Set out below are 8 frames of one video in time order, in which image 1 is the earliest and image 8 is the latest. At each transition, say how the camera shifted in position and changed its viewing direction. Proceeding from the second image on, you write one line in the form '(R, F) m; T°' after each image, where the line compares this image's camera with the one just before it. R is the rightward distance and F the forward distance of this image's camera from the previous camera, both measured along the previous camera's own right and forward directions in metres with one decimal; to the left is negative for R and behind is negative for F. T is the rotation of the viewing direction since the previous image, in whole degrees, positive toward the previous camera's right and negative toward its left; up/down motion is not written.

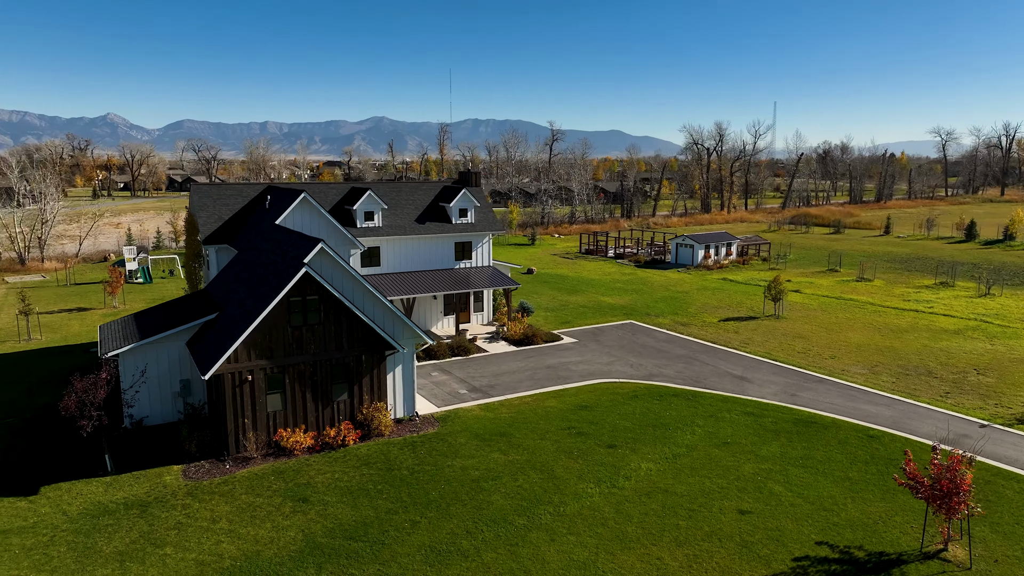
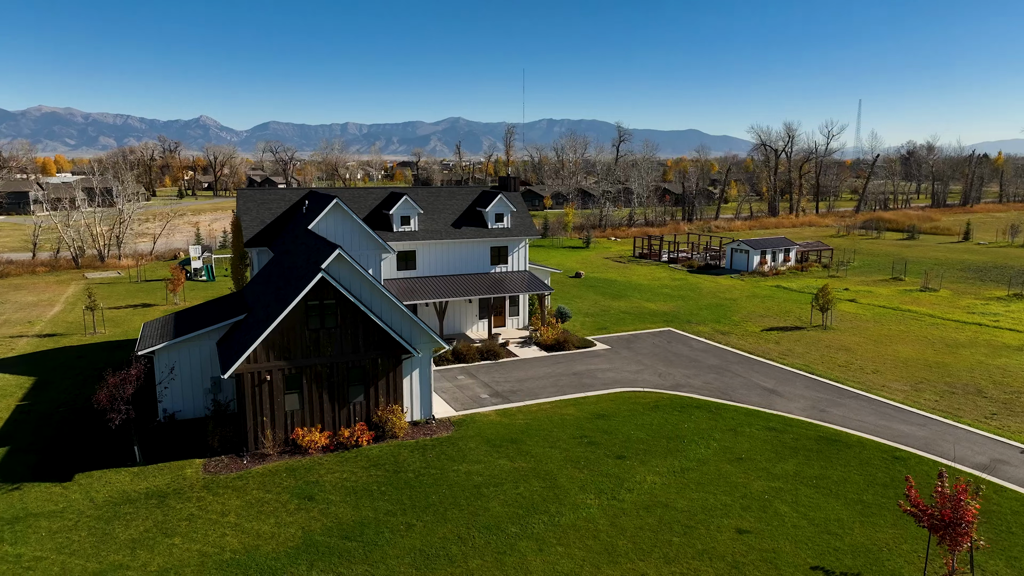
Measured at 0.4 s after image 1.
(+1.6, 0.0) m; -6°
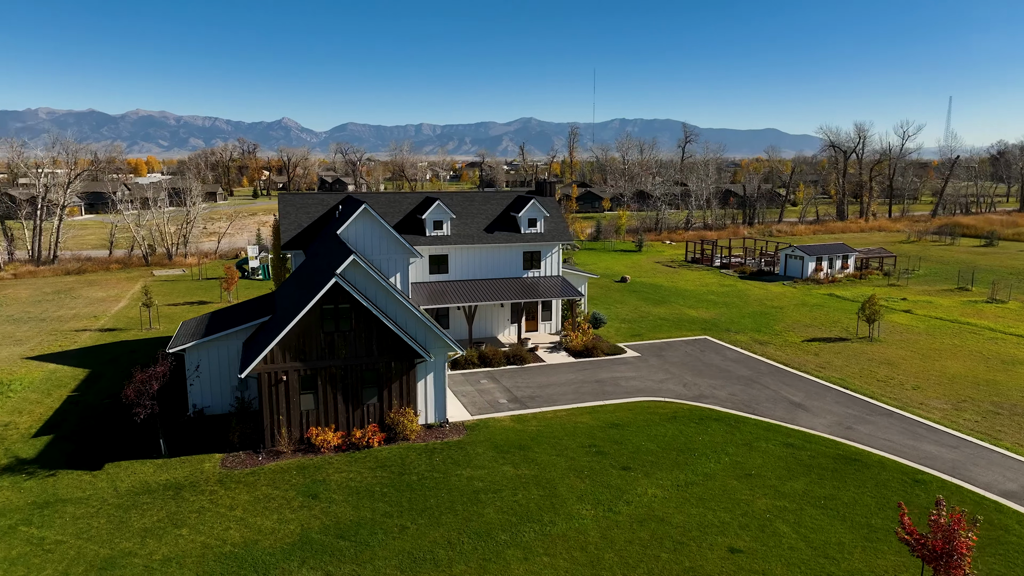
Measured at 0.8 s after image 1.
(+1.7, 0.0) m; -6°
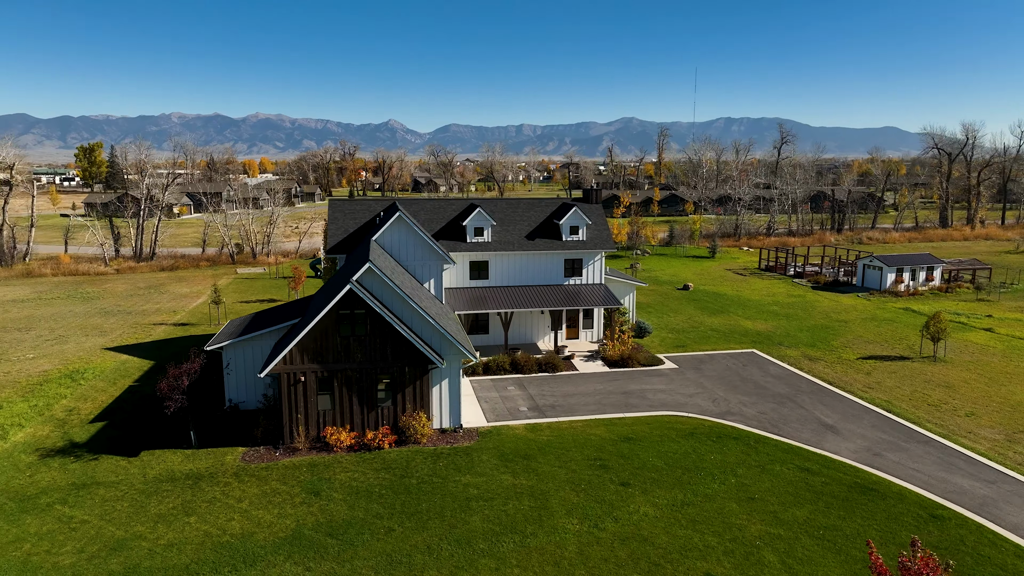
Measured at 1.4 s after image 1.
(+2.5, 0.0) m; -8°
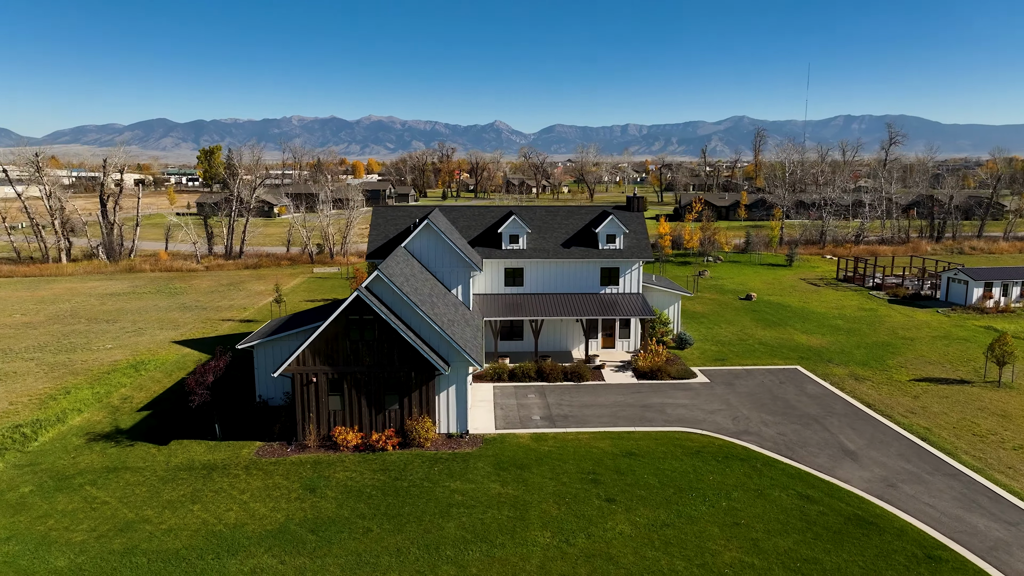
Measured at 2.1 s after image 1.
(+2.9, 0.0) m; -8°
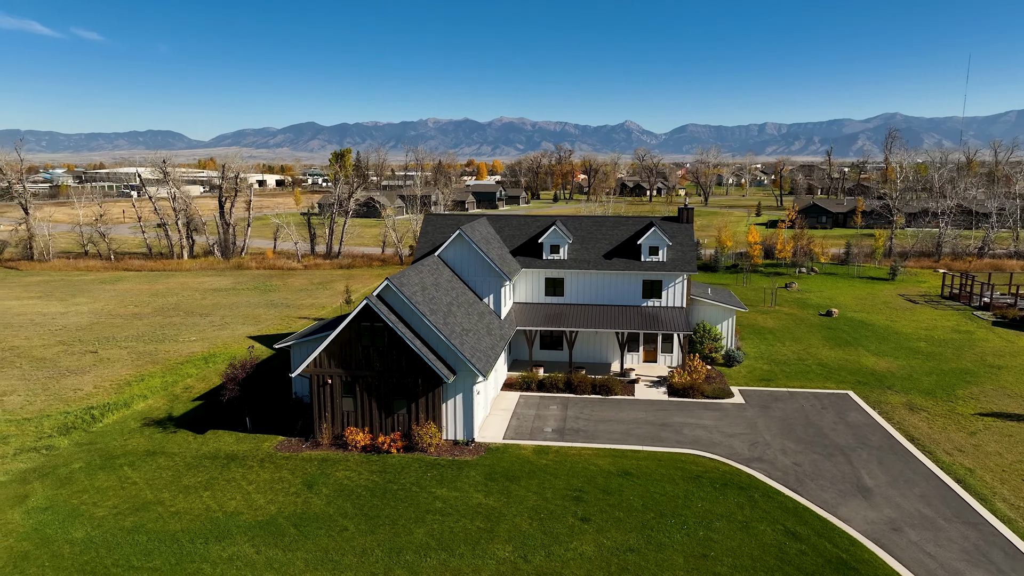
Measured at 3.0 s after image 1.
(+3.7, +0.1) m; -10°
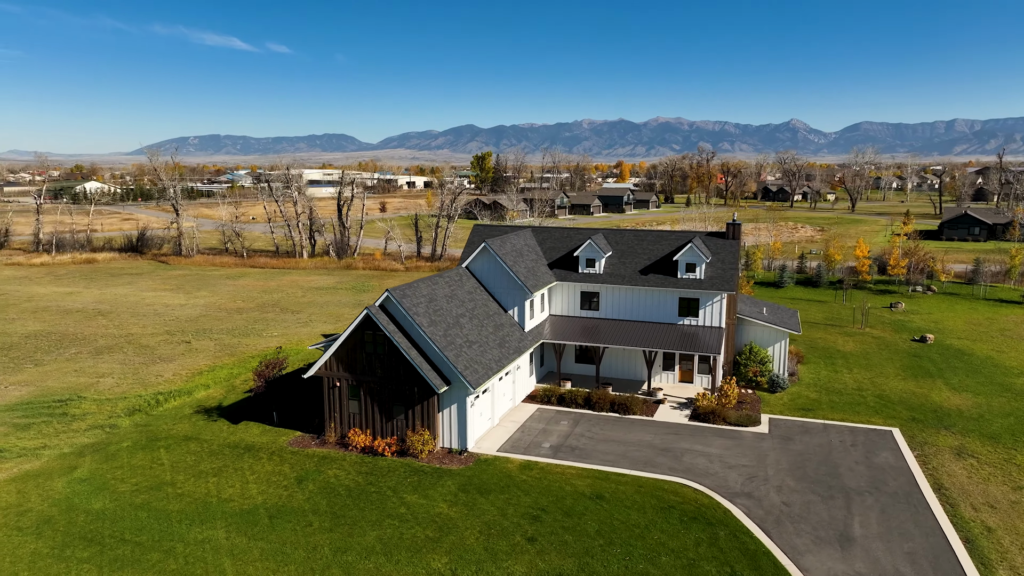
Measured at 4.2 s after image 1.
(+5.0, +0.2) m; -12°
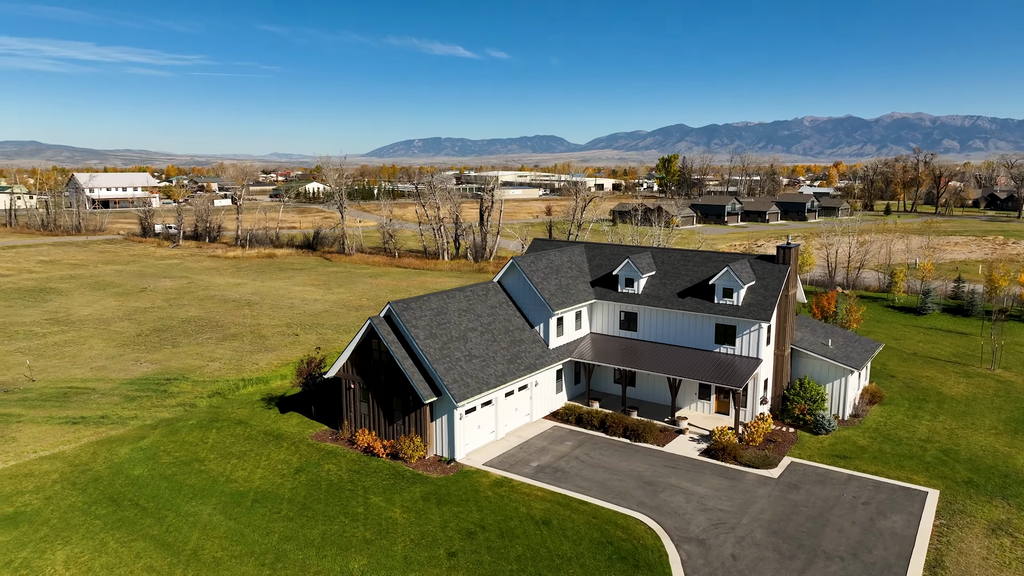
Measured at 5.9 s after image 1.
(+7.0, +0.5) m; -16°
